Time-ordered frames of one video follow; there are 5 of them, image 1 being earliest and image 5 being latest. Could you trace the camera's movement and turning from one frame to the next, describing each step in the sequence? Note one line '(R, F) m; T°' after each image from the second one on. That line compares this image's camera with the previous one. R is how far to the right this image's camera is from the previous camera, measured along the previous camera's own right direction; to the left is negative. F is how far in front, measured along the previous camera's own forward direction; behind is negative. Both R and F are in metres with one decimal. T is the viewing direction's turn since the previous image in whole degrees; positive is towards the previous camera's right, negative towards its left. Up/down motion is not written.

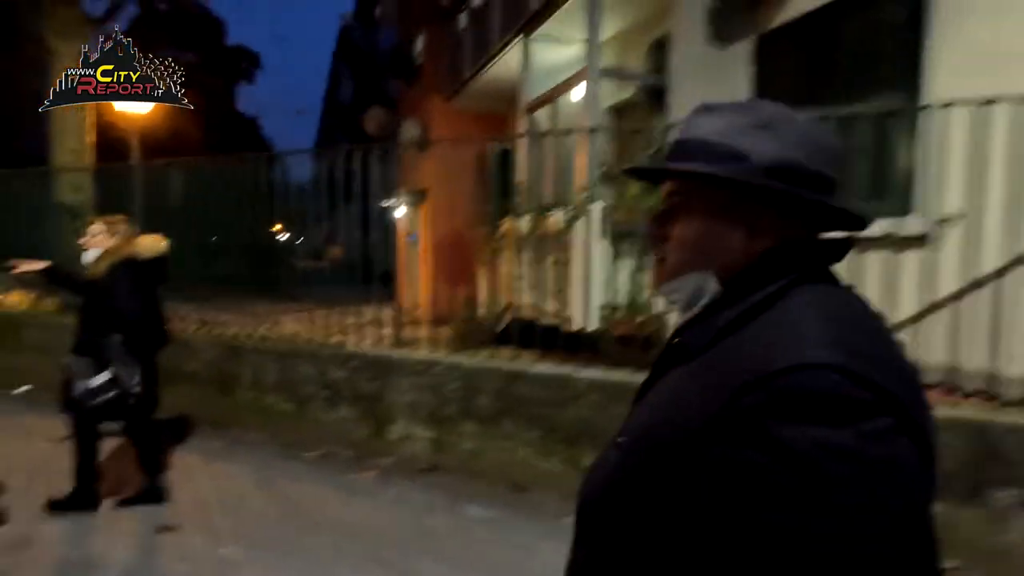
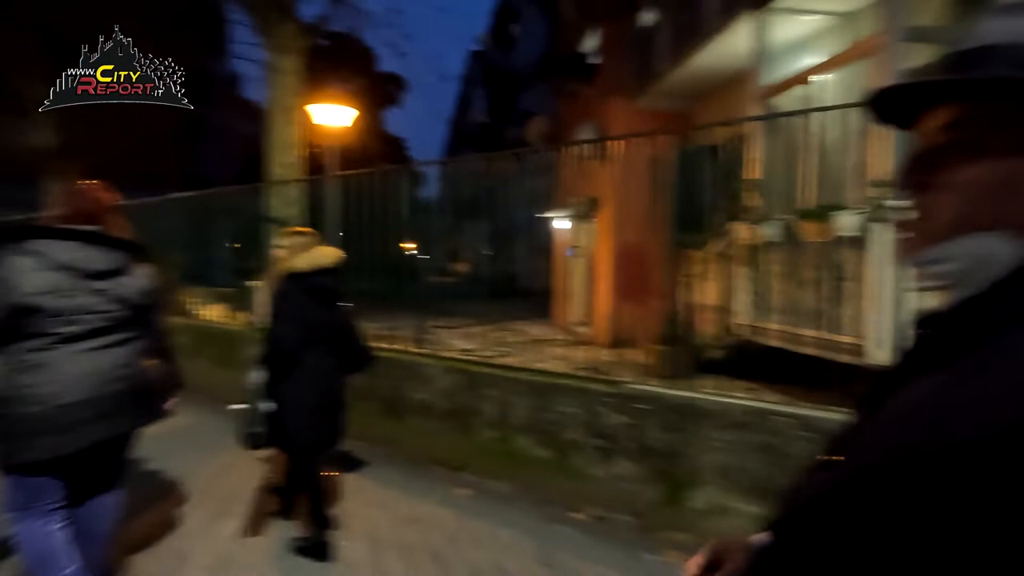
(-1.4, +0.8) m; -12°
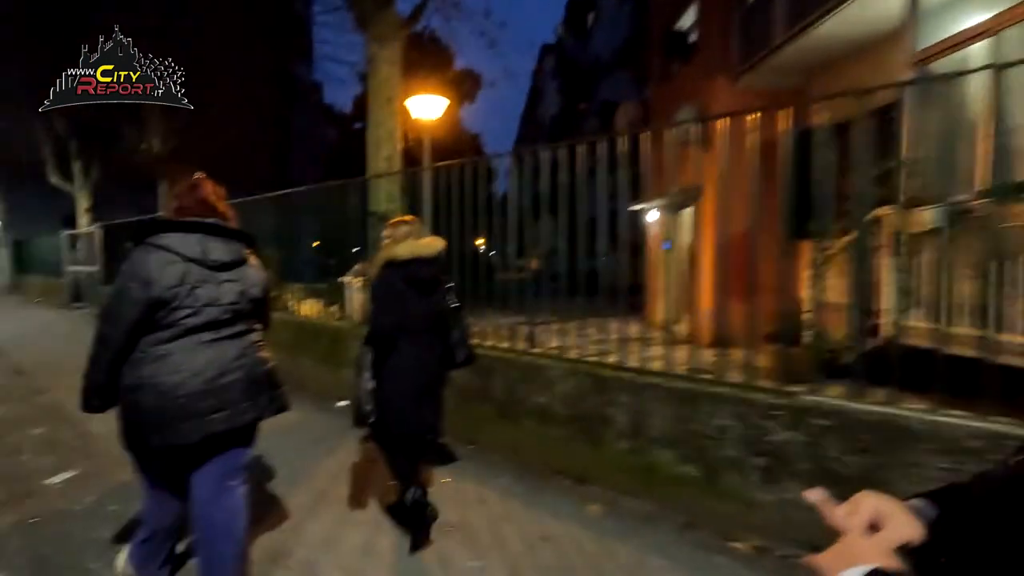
(-0.5, +0.4) m; -7°
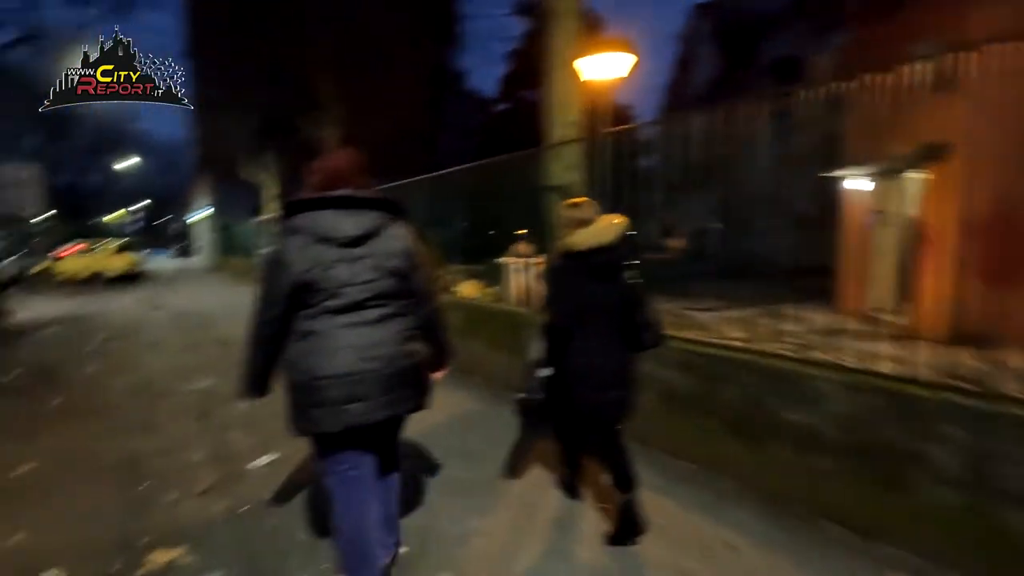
(-0.7, +0.7) m; -14°
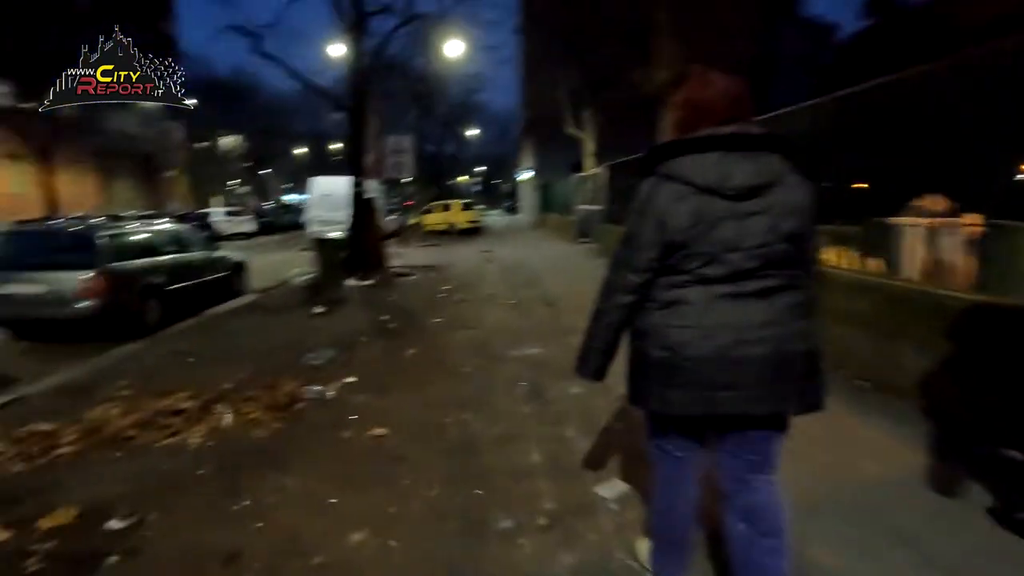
(-1.0, +1.3) m; -31°
